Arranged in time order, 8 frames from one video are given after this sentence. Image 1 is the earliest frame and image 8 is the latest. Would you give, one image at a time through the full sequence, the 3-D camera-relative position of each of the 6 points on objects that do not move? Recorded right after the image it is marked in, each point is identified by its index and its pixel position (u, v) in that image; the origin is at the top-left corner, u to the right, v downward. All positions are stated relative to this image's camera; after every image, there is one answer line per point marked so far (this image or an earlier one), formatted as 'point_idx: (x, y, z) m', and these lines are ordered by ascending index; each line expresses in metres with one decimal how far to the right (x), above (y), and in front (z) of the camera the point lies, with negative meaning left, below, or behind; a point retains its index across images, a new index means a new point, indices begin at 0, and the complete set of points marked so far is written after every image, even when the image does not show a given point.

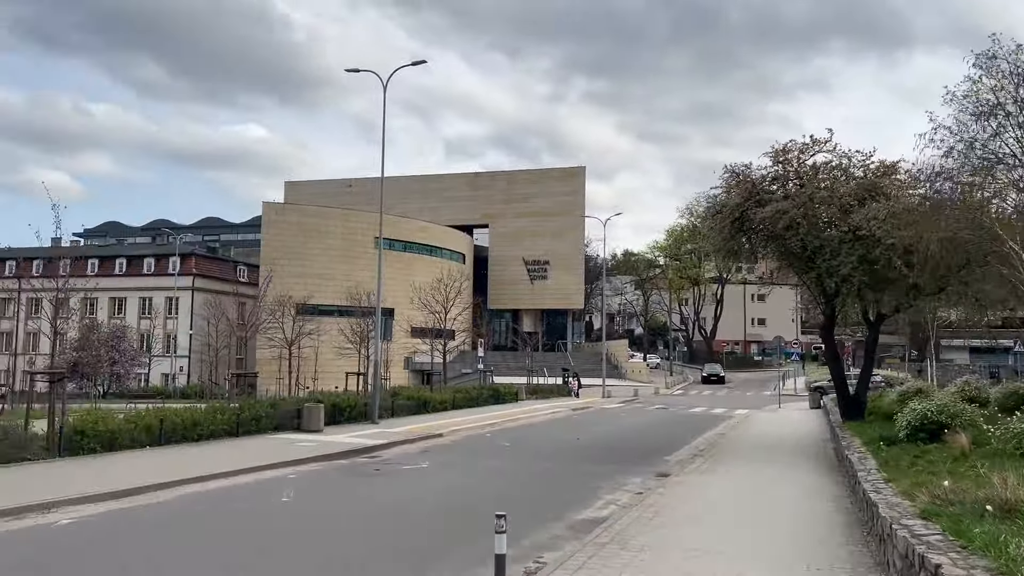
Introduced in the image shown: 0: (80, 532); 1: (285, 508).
0: (-4.5, -2.6, +8.9) m
1: (-2.9, -2.8, +10.9) m
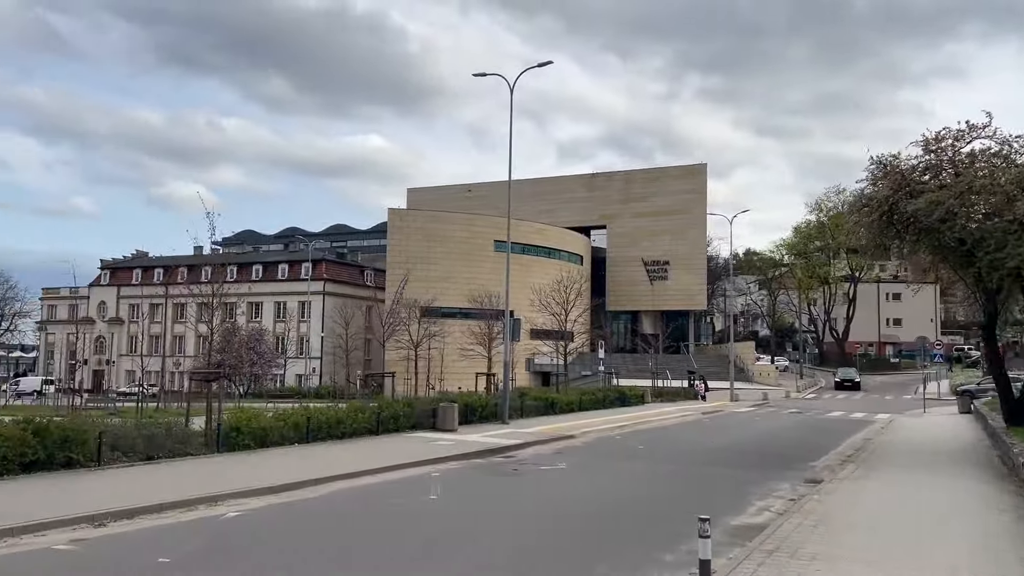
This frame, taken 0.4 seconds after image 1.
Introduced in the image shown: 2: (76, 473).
0: (-2.9, -2.6, +9.3) m
1: (-1.0, -2.8, +11.0) m
2: (-6.0, -2.6, +11.7) m
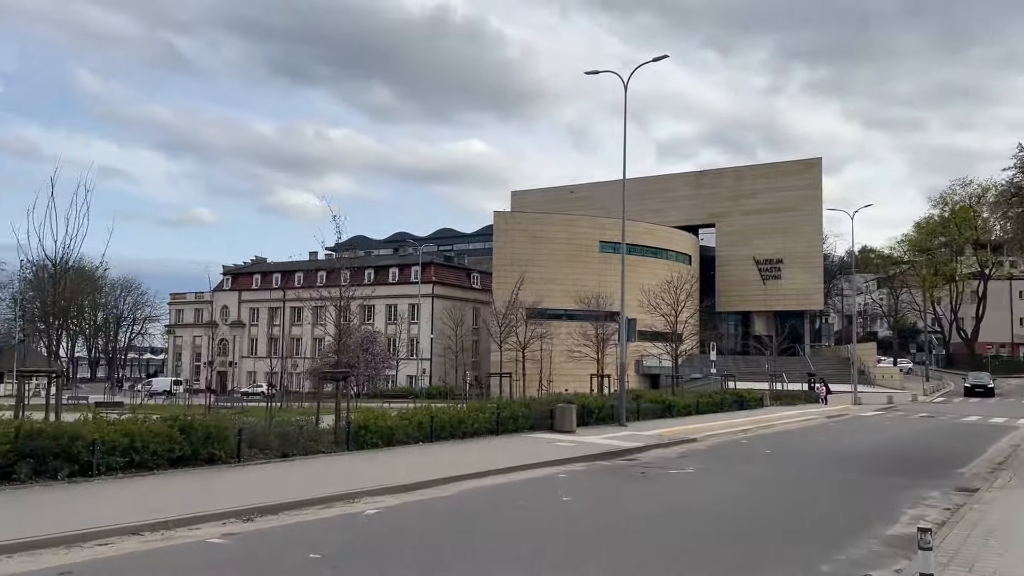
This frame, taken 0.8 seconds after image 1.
0: (-1.4, -2.6, +9.3) m
1: (+0.7, -2.8, +10.9) m
2: (-4.2, -2.6, +12.1) m
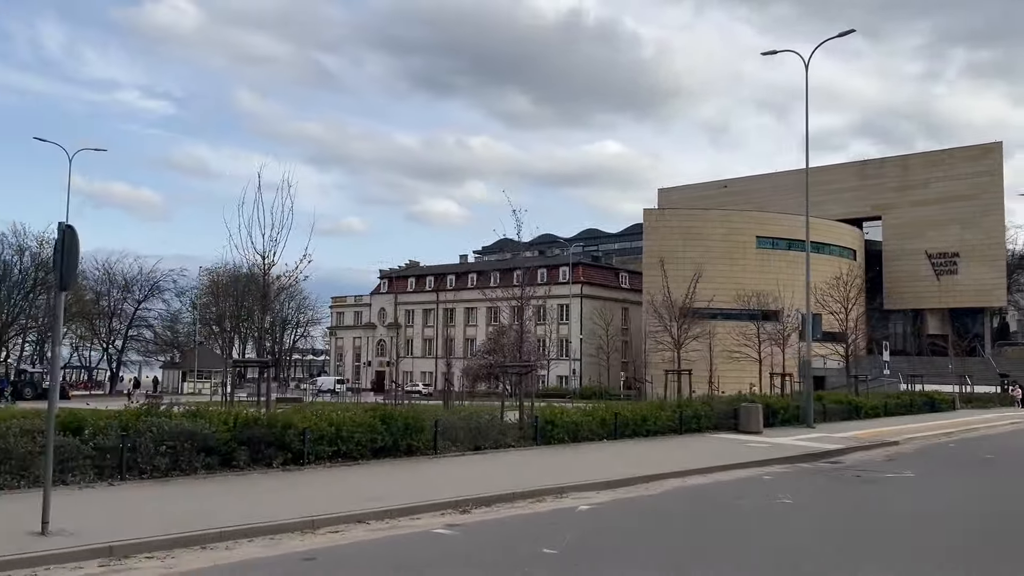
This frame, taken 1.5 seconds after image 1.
0: (+0.9, -2.4, +8.9) m
1: (+3.3, -2.6, +10.0) m
2: (-1.3, -2.5, +12.1) m
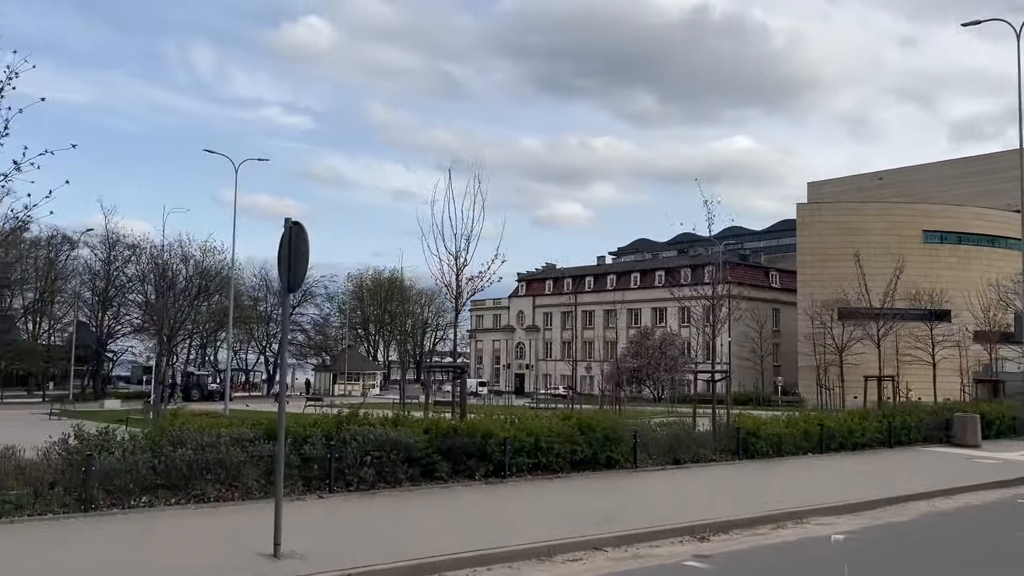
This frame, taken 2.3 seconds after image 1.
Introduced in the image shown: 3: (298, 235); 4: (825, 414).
0: (+3.2, -2.4, +7.6) m
1: (+5.7, -2.6, +8.4) m
2: (+1.4, -2.5, +11.2) m
3: (-1.6, +0.4, +6.4) m
4: (+5.9, -2.4, +16.1) m
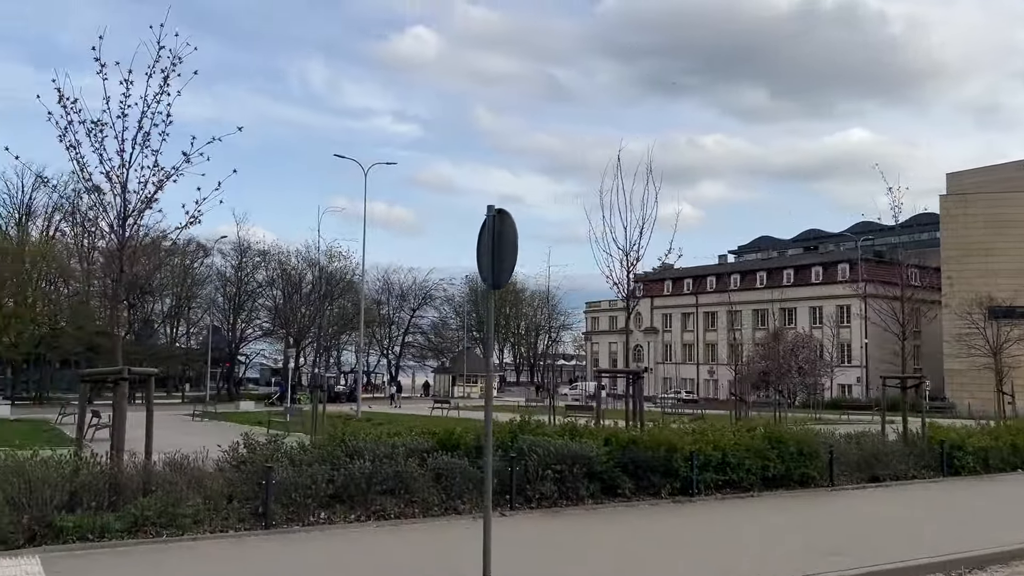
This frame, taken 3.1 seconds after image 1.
0: (+4.9, -2.3, +6.2) m
1: (+7.5, -2.5, +6.7) m
2: (+3.6, -2.4, +10.0) m
3: (0.0, +0.4, +5.6) m
4: (+8.7, -2.3, +14.3) m
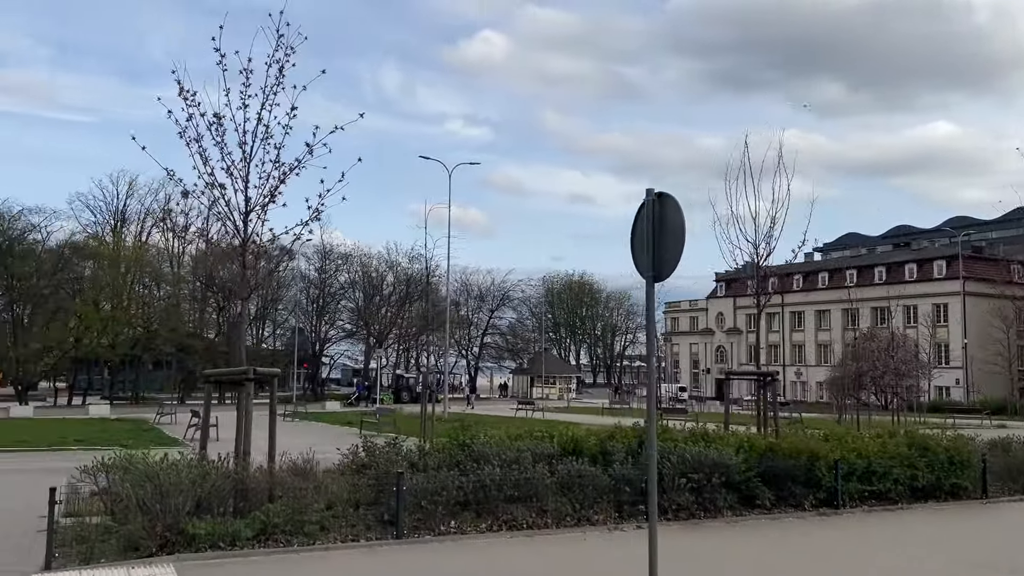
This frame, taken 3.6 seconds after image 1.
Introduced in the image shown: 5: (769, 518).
0: (+5.9, -2.2, +5.3) m
1: (+8.5, -2.4, +5.6) m
2: (+5.0, -2.4, +9.1) m
3: (+0.9, +0.5, +5.1) m
4: (+10.4, -2.2, +13.0) m
5: (+2.5, -2.2, +8.2) m
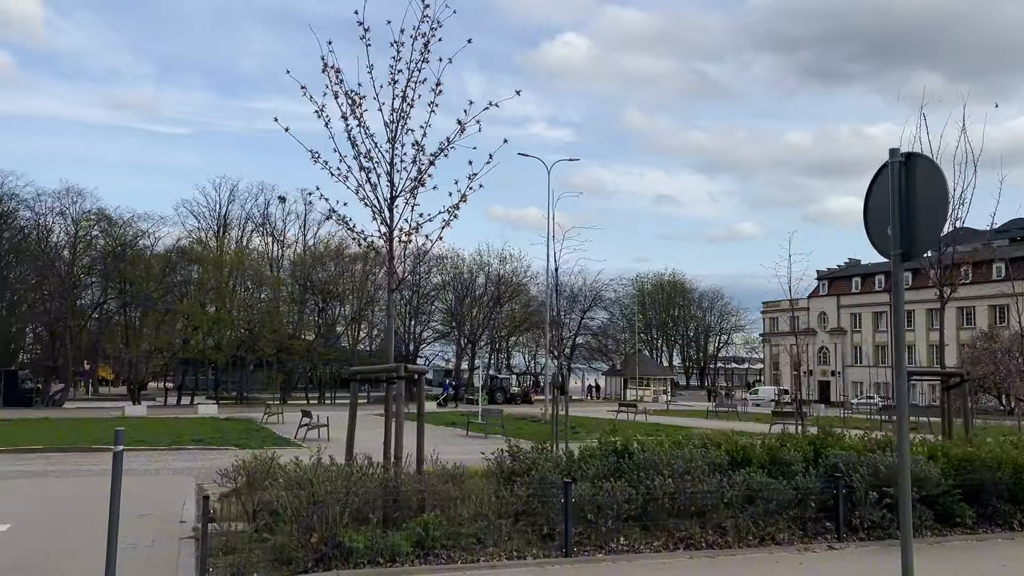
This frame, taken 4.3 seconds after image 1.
0: (+7.0, -2.1, +3.9) m
1: (+9.7, -2.2, +3.9) m
2: (+6.5, -2.2, +7.8) m
3: (+2.0, +0.6, +4.2) m
4: (+12.3, -2.0, +11.2) m
5: (+3.9, -2.1, +7.1) m
